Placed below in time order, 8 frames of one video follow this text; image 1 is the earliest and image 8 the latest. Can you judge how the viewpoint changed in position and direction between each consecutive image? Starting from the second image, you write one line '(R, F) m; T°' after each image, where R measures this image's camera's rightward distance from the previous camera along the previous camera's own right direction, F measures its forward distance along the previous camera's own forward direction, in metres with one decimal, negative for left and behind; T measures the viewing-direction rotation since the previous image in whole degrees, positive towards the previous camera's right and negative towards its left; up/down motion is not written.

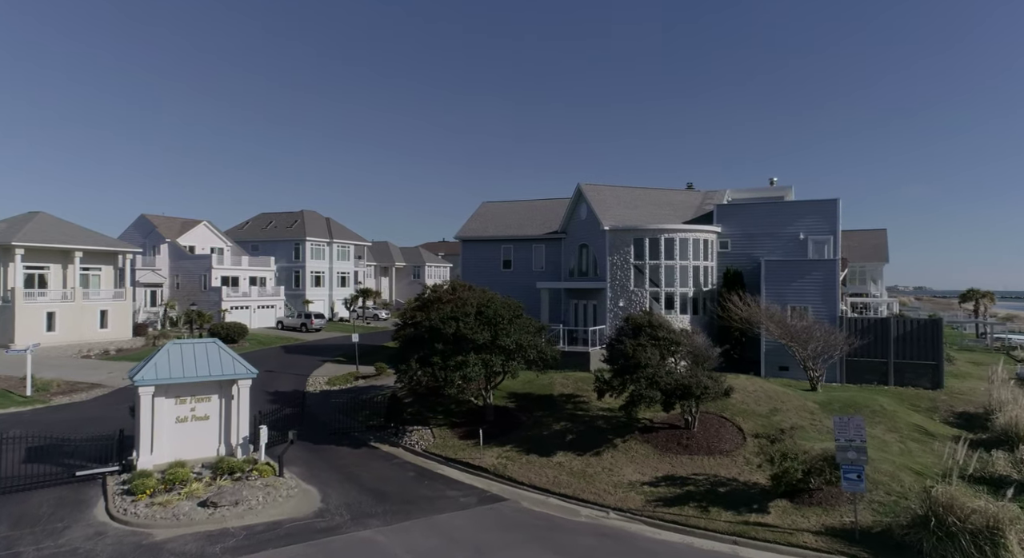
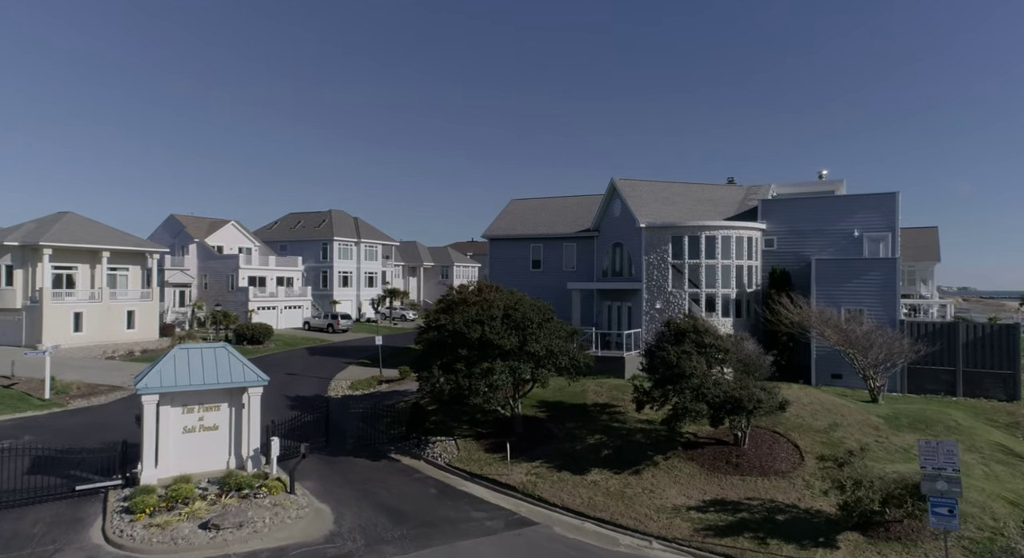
(0.0, +1.4) m; -3°
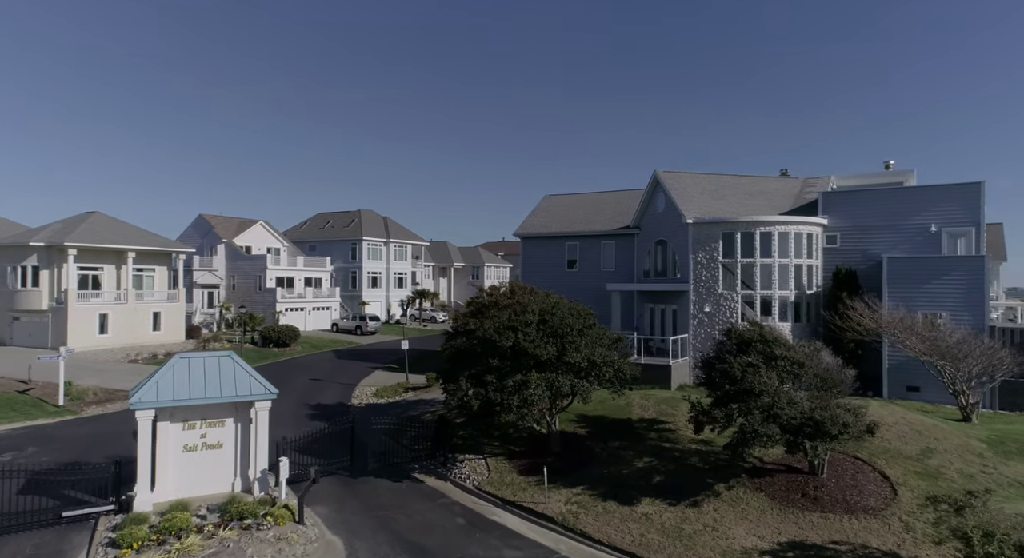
(-0.2, +1.9) m; -3°
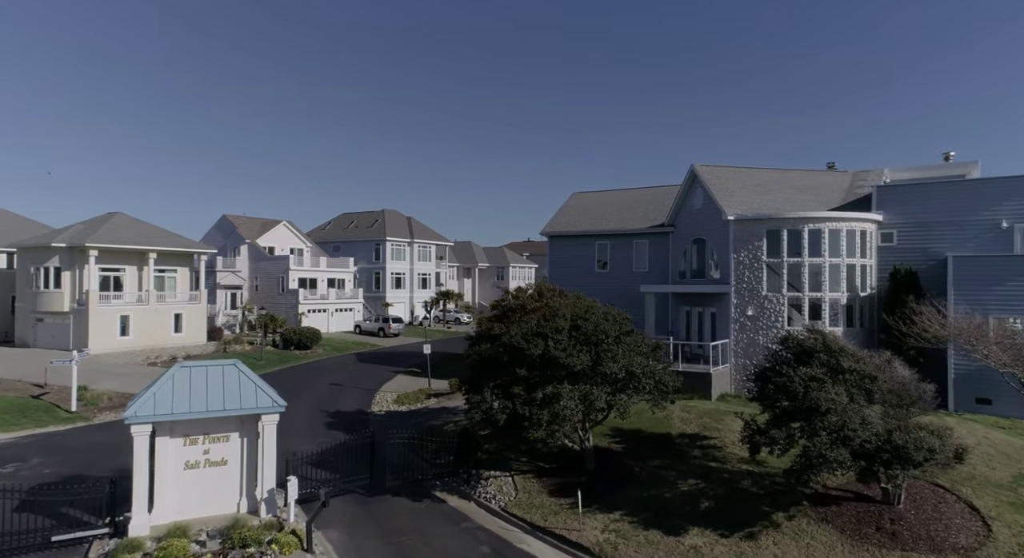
(-0.1, +1.4) m; -2°
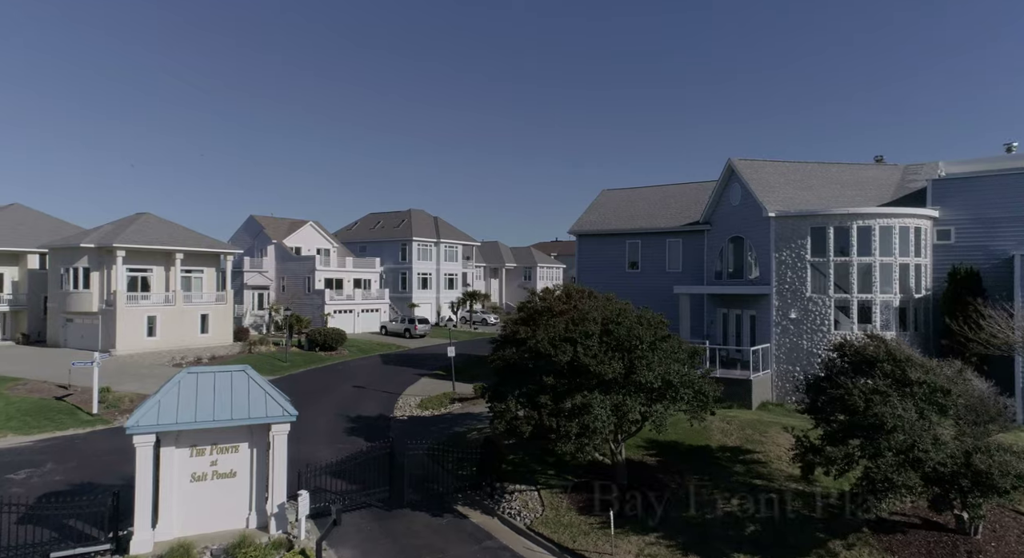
(0.0, +1.0) m; -3°
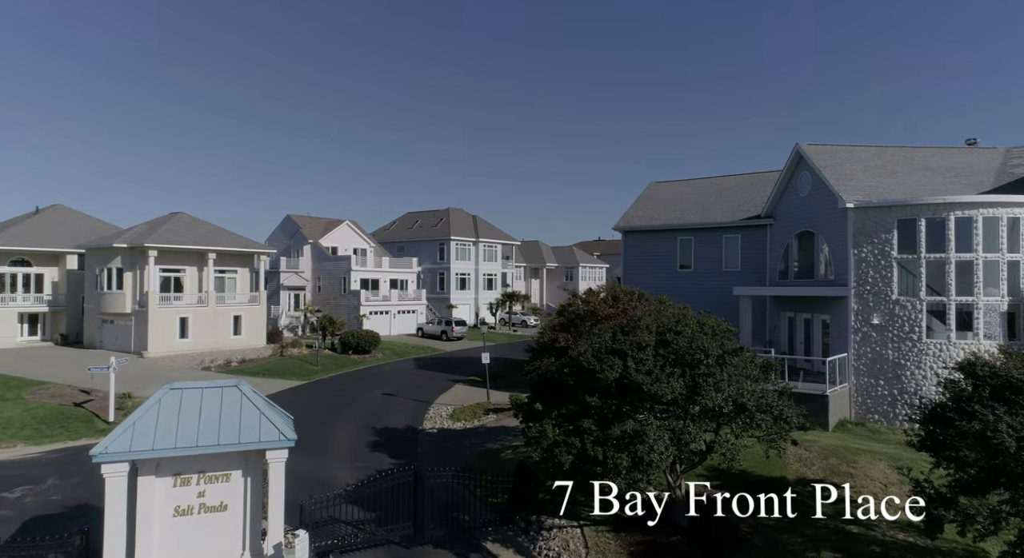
(+0.1, +2.1) m; -4°
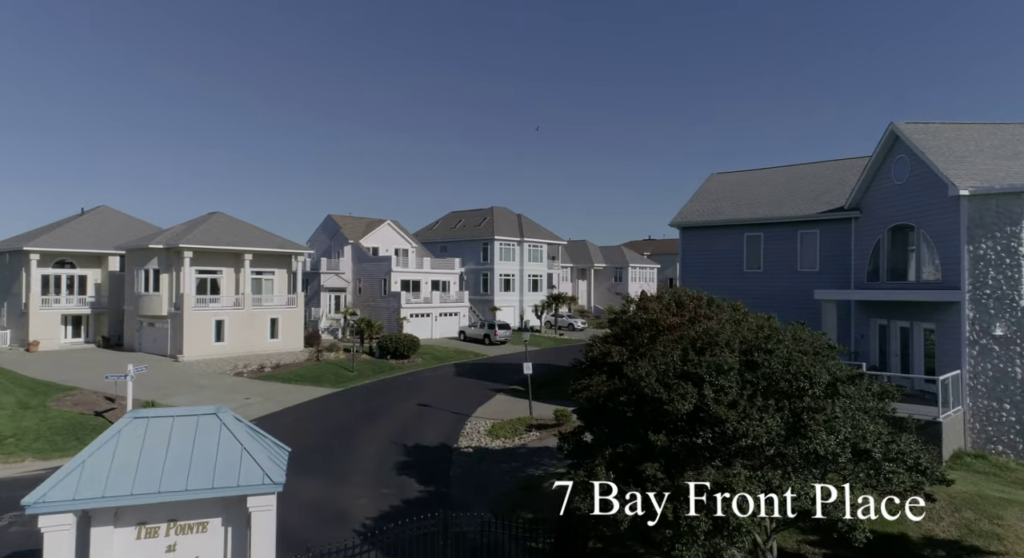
(+0.1, +2.3) m; -4°
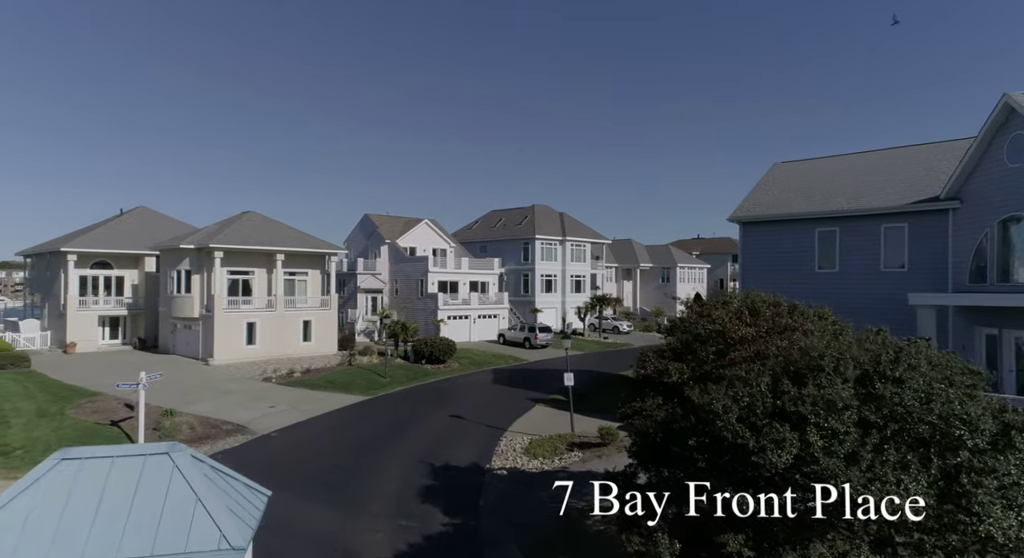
(+0.1, +2.1) m; -4°
